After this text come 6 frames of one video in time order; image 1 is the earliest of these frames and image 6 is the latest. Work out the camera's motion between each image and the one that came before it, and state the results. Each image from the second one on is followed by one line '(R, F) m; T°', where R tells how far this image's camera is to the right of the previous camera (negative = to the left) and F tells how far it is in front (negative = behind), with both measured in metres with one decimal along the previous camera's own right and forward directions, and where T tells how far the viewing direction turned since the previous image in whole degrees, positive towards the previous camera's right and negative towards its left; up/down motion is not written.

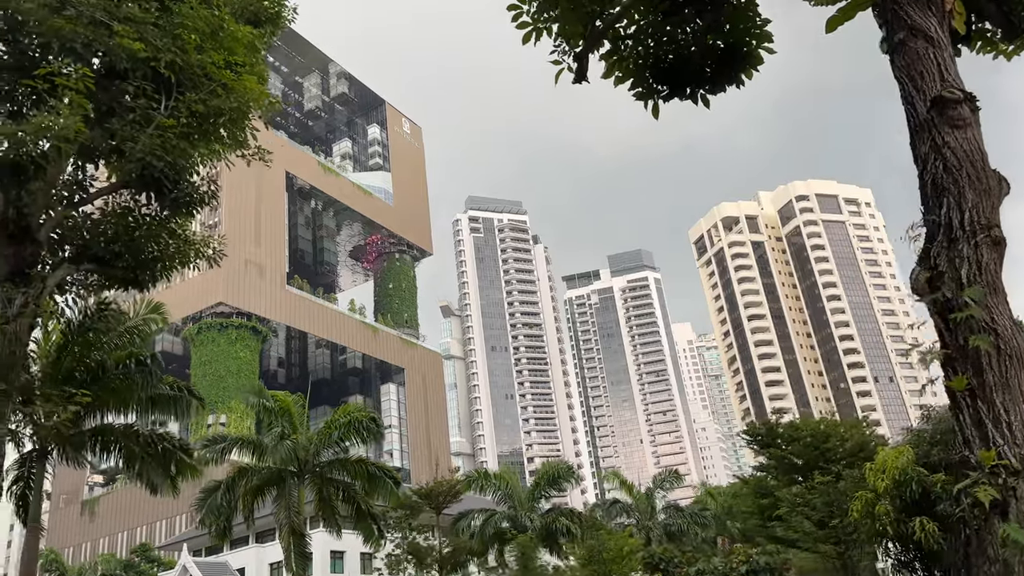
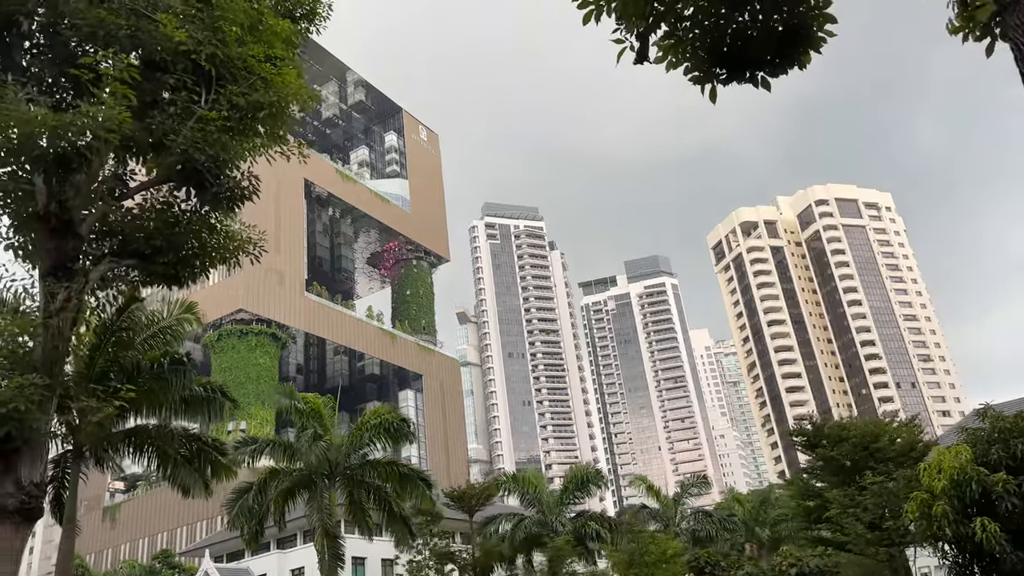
(-0.5, +0.3) m; -1°
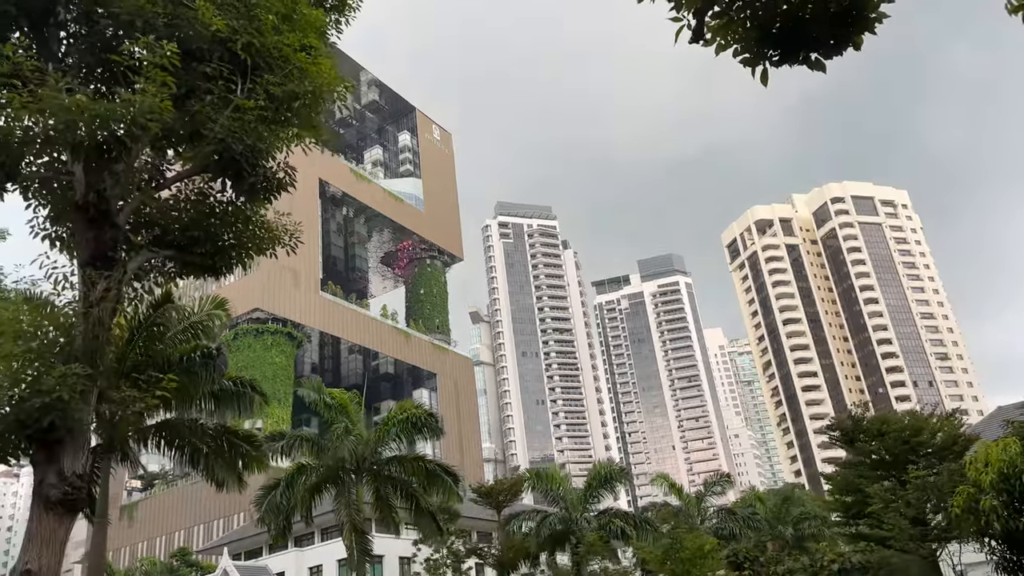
(-0.4, +0.2) m; -1°
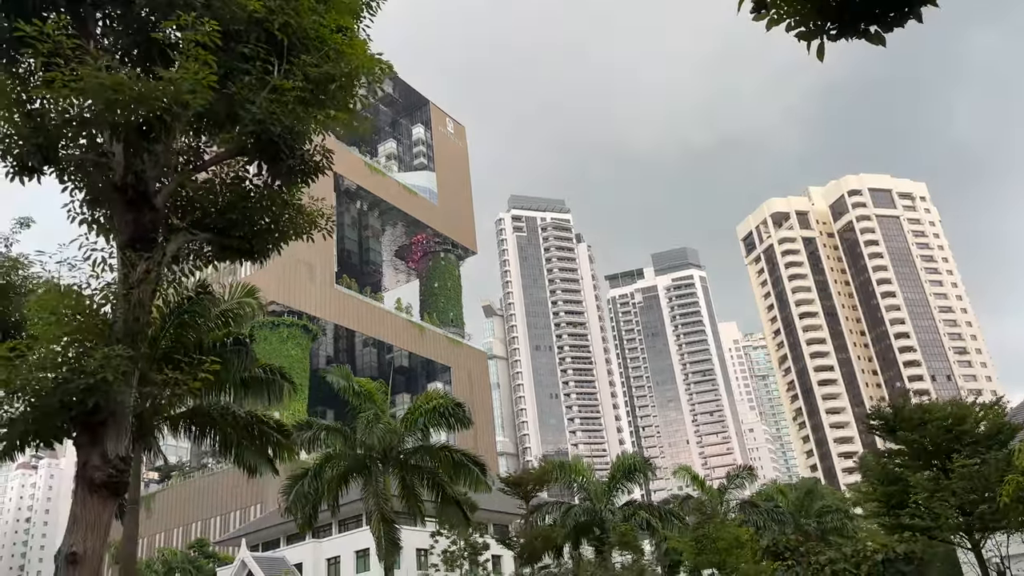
(-0.4, +0.2) m; -1°
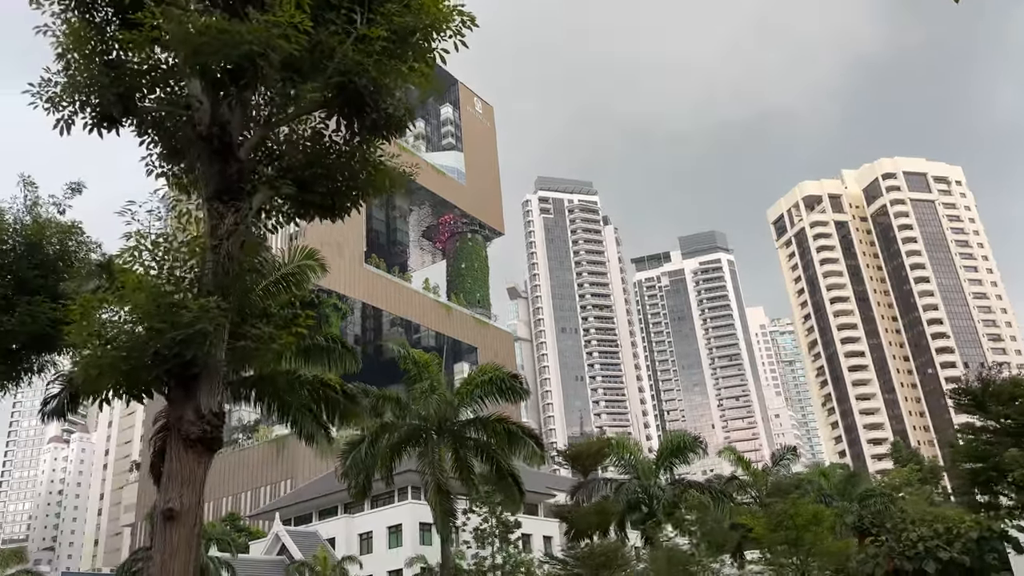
(-1.0, +0.4) m; -2°
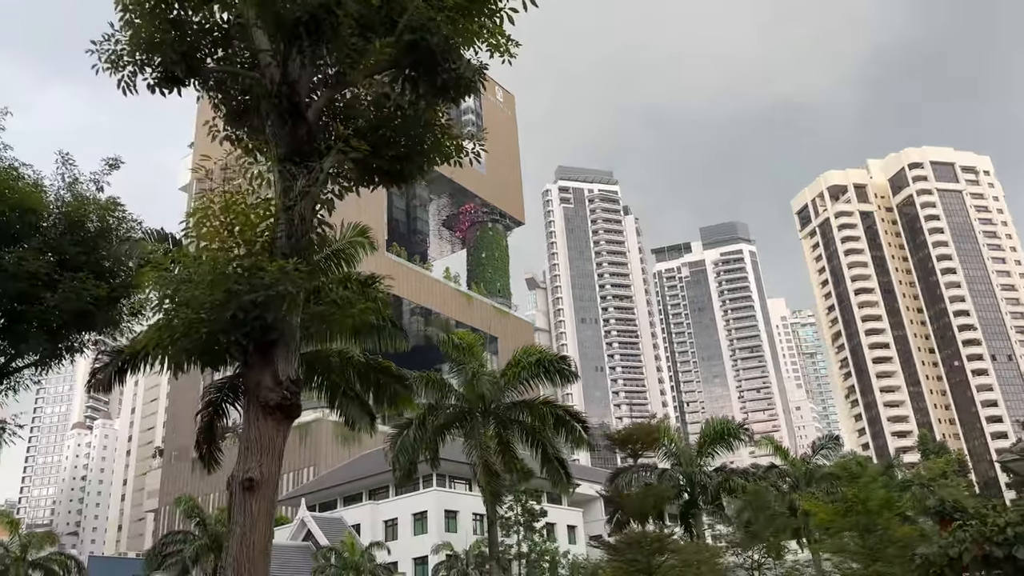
(-0.8, +0.5) m; -1°
